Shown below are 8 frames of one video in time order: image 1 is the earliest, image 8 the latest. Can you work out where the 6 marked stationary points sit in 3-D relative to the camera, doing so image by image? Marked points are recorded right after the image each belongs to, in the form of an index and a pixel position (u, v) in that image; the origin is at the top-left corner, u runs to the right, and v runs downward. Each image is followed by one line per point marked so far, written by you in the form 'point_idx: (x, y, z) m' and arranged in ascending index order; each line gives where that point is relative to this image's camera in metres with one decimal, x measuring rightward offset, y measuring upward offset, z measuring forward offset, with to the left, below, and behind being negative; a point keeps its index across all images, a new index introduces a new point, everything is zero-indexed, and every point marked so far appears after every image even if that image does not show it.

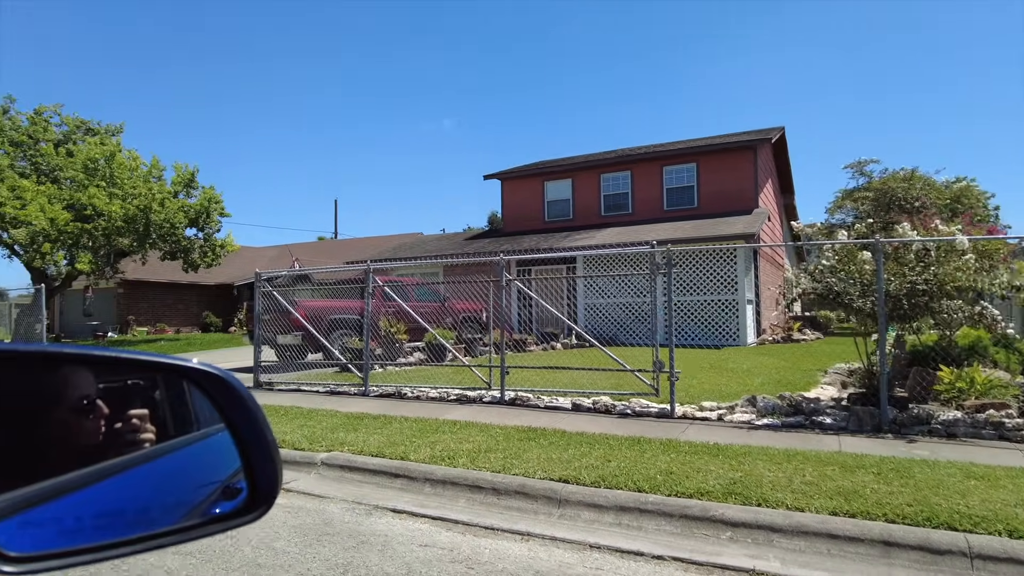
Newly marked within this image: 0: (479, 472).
0: (-0.3, -1.5, +5.5) m
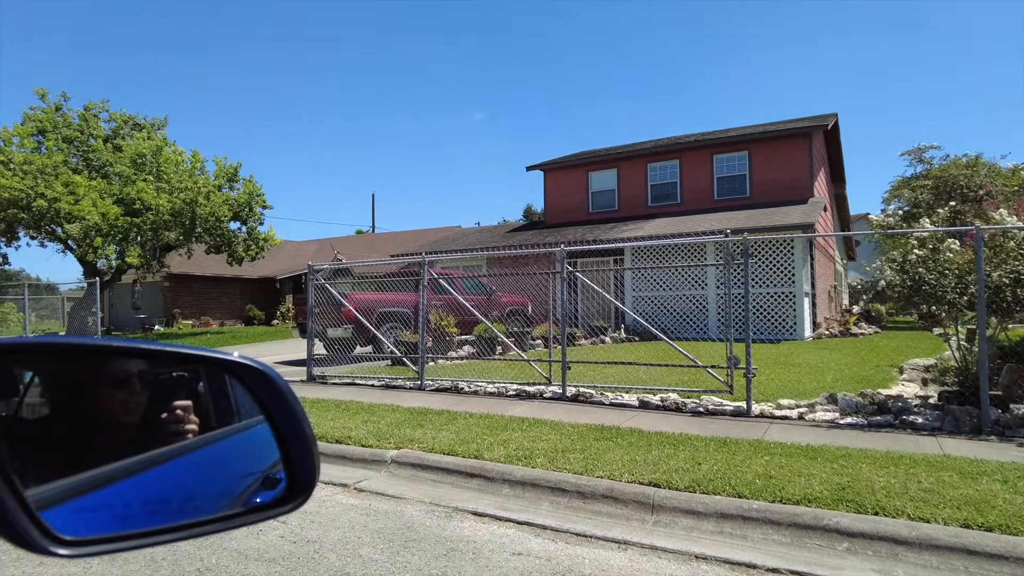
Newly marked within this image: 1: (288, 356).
0: (+0.4, -1.5, +5.2) m
1: (-5.4, -1.6, +16.0) m
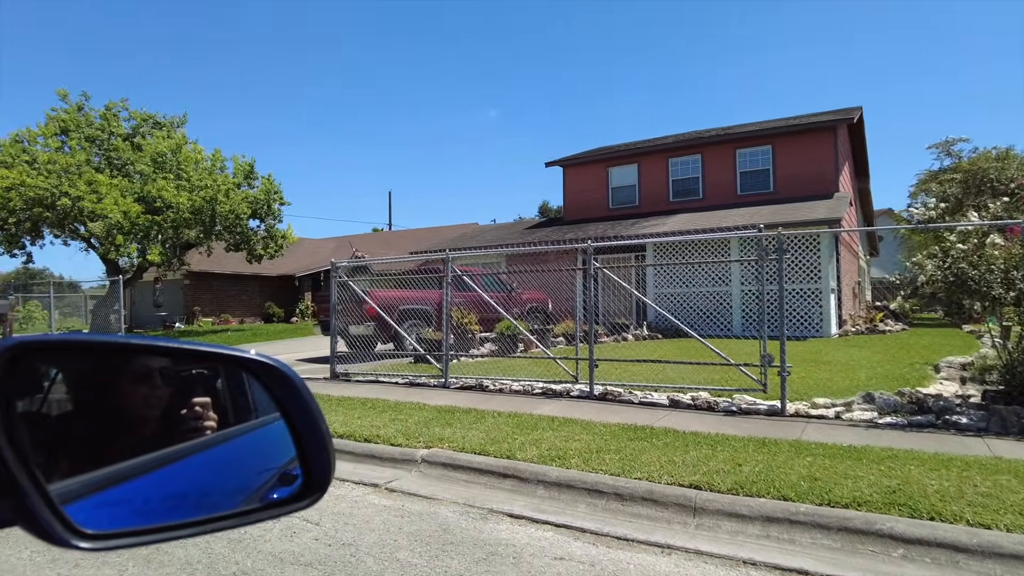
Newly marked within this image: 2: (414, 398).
0: (+0.7, -1.4, +5.0) m
1: (-4.9, -1.6, +16.0) m
2: (-1.3, -1.4, +8.5) m
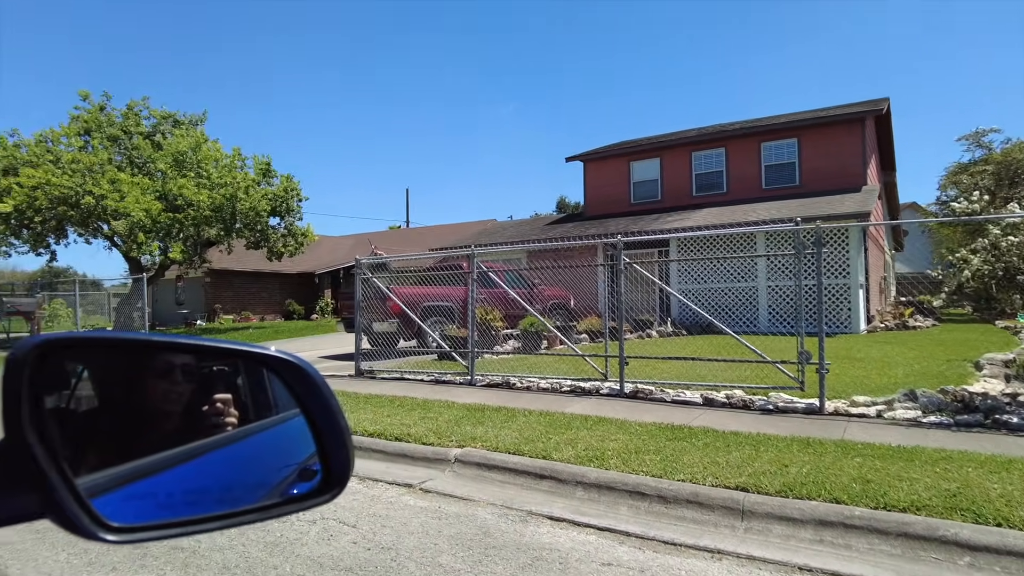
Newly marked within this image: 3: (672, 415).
0: (+0.9, -1.4, +4.9) m
1: (-4.4, -1.5, +15.9) m
2: (-0.9, -1.4, +8.4) m
3: (+1.7, -1.4, +7.1) m
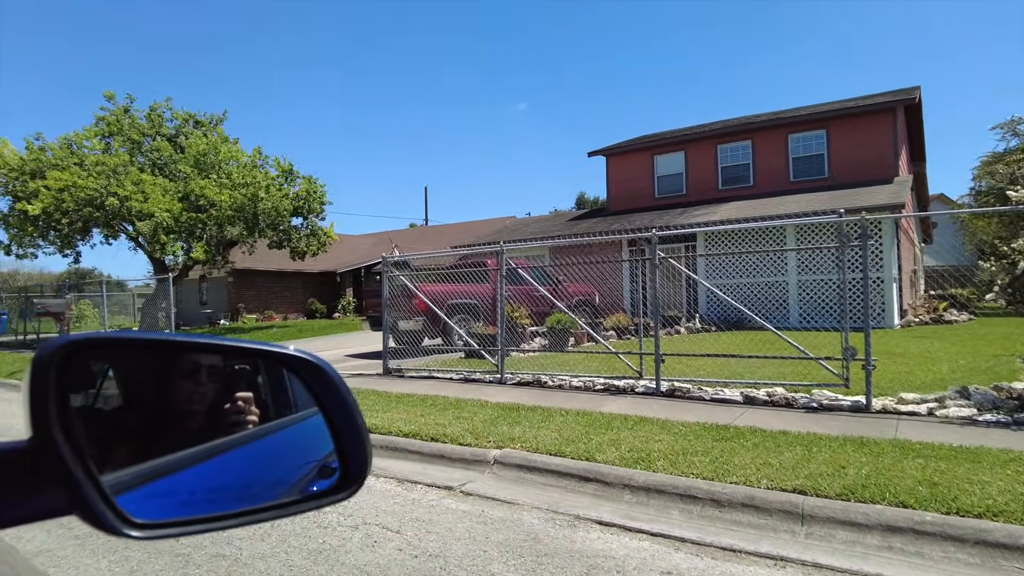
0: (+1.3, -1.4, +4.7) m
1: (-3.8, -1.5, +15.9) m
2: (-0.5, -1.3, +8.2) m
3: (+2.1, -1.3, +6.9) m
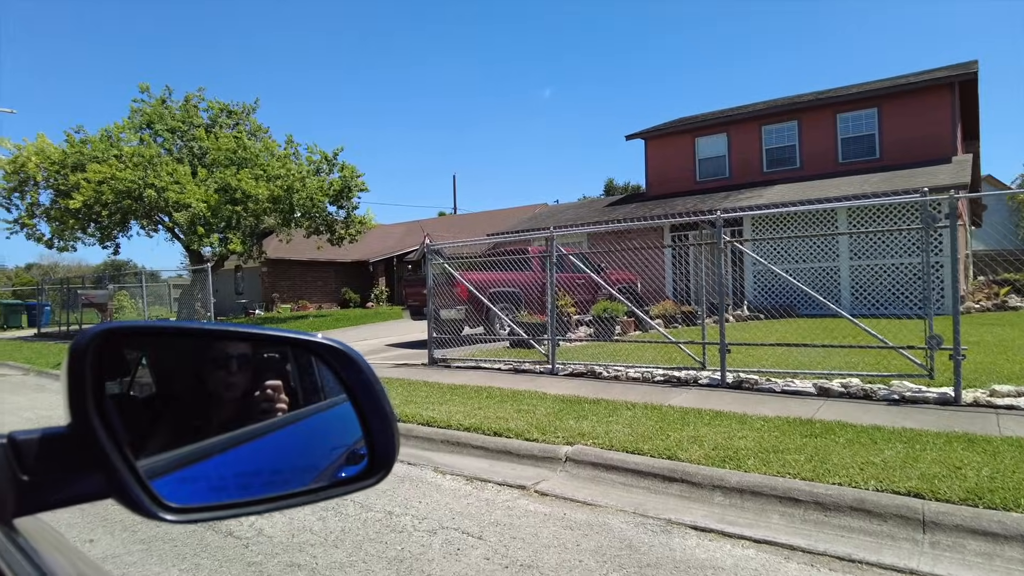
0: (+1.8, -1.2, +4.3) m
1: (-2.8, -1.2, +15.7) m
2: (+0.2, -1.2, +7.9) m
3: (+2.7, -1.2, +6.5) m
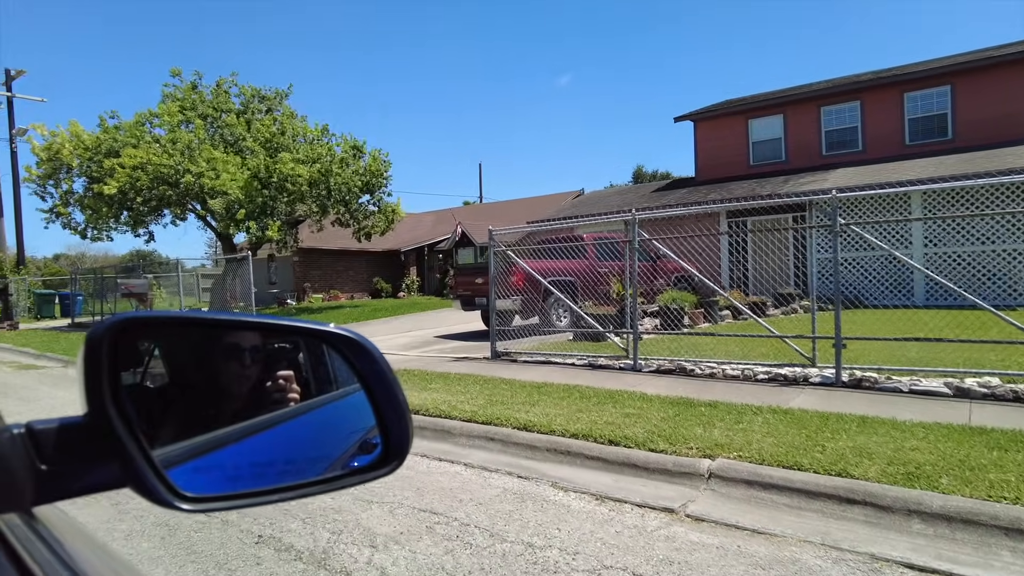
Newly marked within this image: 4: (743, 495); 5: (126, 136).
0: (+2.7, -1.2, +3.5) m
1: (-1.6, -0.9, +15.0) m
2: (+1.2, -1.0, +7.2) m
3: (+3.6, -1.1, +5.7) m
4: (+1.4, -1.3, +4.2) m
5: (-11.5, +4.5, +19.7) m
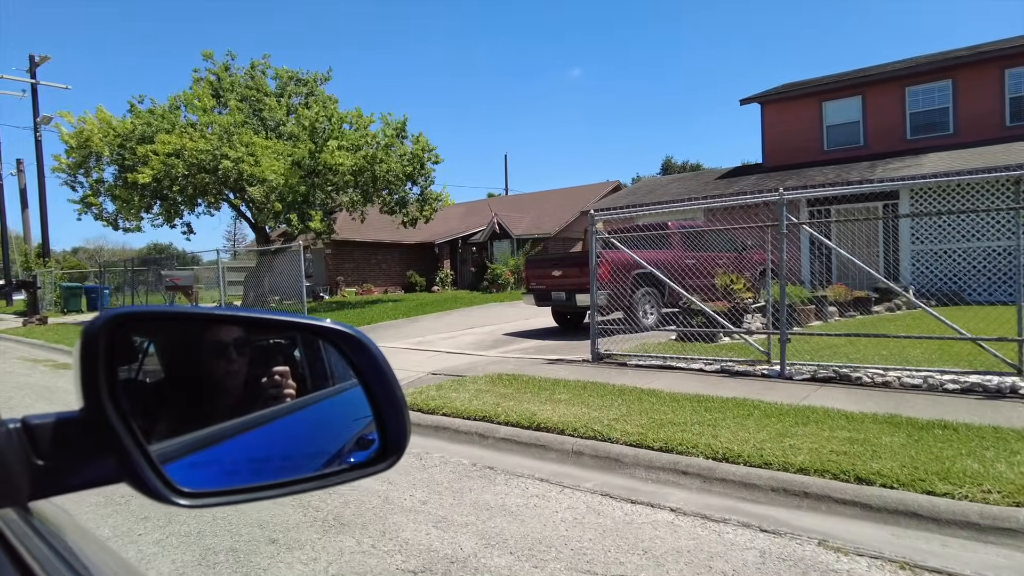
0: (+3.9, -1.1, +2.3) m
1: (-0.2, -0.8, +13.8) m
2: (+2.5, -1.0, +5.9) m
3: (+4.9, -1.0, +4.4) m
4: (+2.7, -1.3, +2.9) m
5: (-10.0, +4.7, +18.6) m
